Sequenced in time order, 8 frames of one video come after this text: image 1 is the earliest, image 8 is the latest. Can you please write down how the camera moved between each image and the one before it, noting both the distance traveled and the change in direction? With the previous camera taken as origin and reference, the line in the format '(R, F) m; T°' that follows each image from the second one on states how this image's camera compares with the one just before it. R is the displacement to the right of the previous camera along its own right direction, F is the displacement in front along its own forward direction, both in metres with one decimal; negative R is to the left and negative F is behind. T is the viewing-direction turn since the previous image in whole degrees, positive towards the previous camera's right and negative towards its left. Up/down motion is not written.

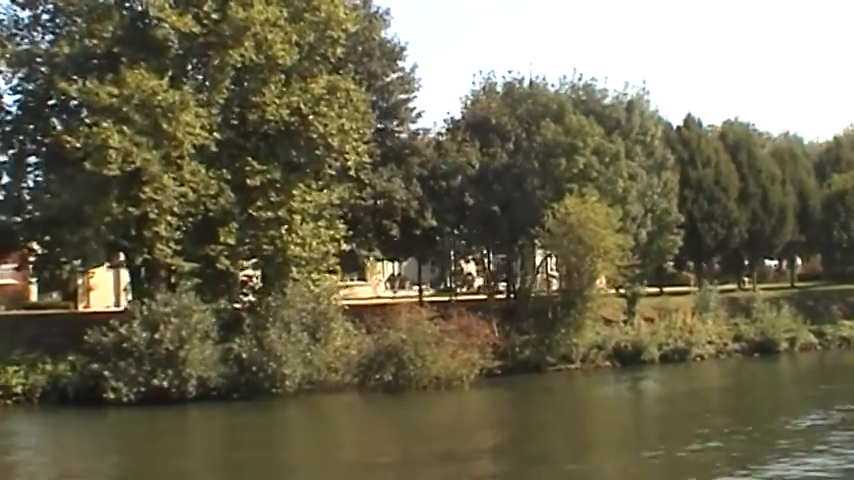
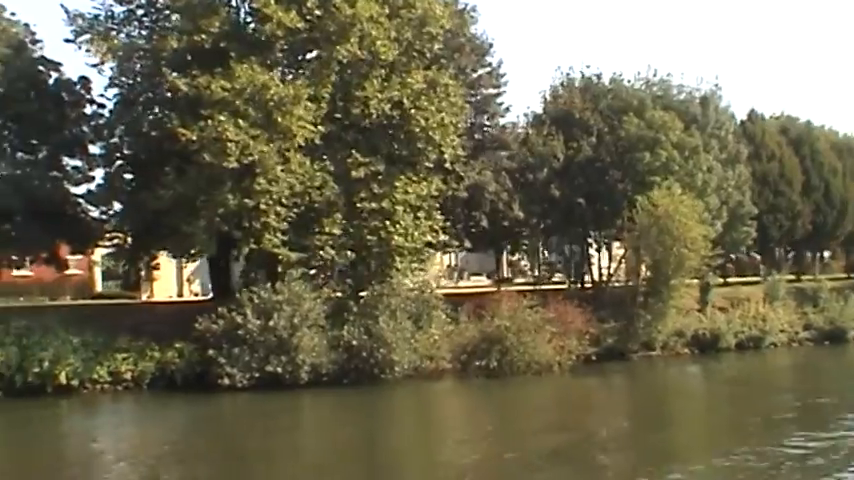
(-2.2, -0.7) m; +2°
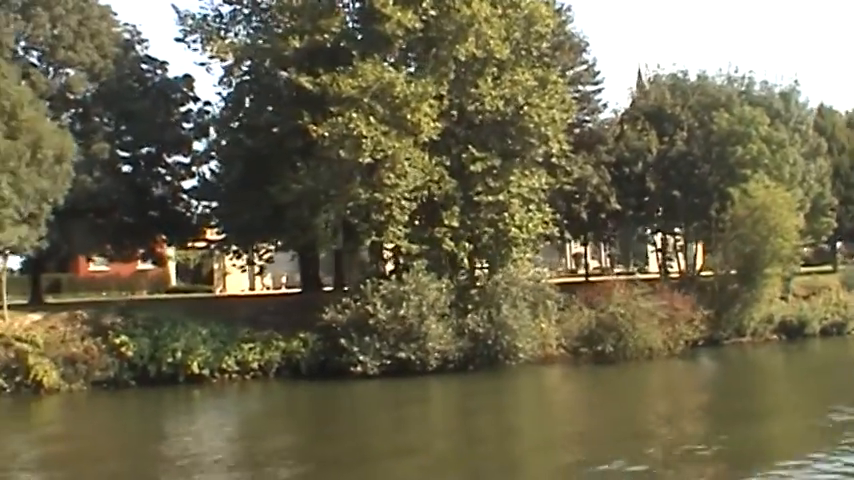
(-2.8, -0.9) m; +2°
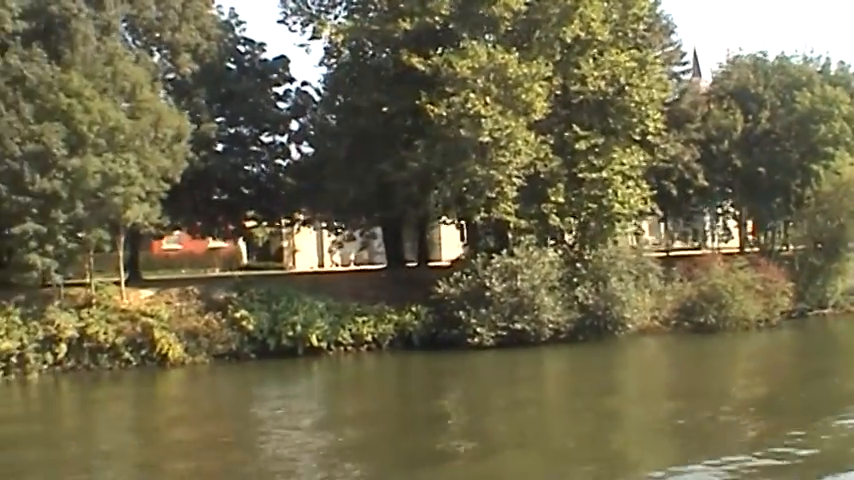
(-2.5, -0.8) m; +2°
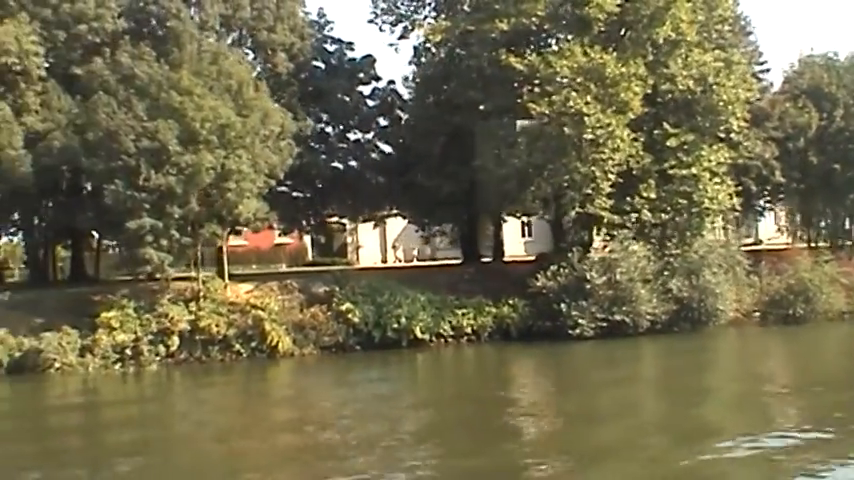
(-2.3, -0.7) m; +1°
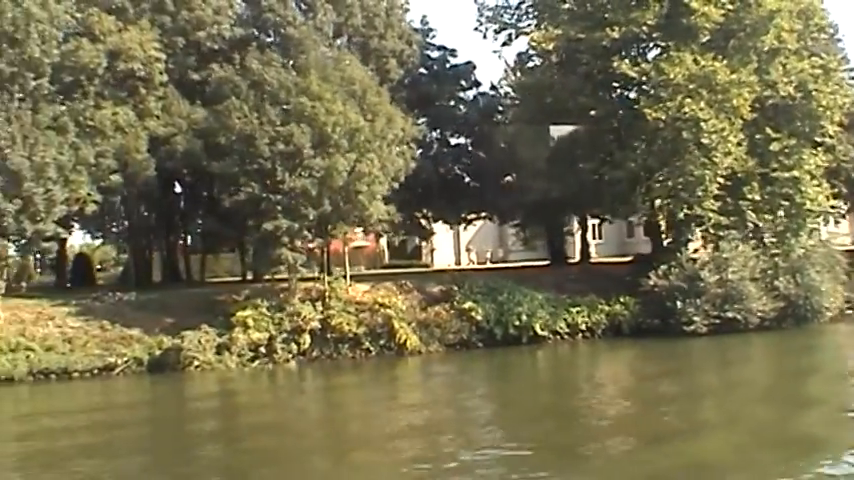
(-2.9, -0.8) m; +2°
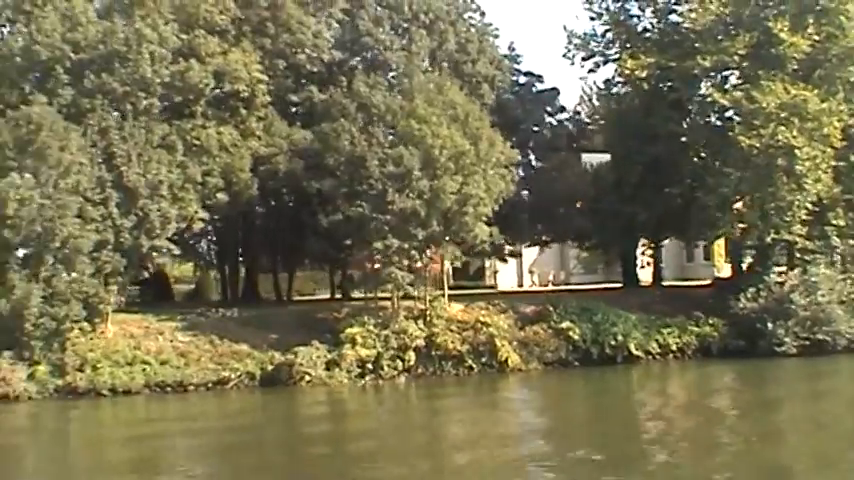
(-2.3, -0.6) m; +1°
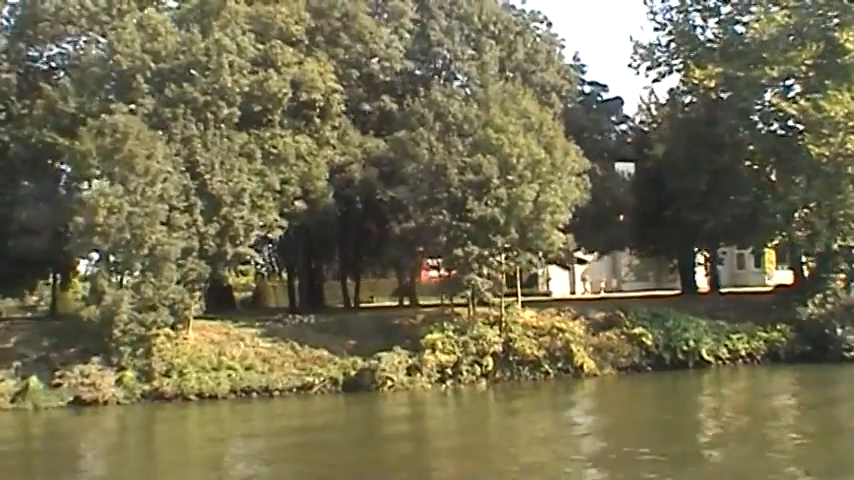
(-1.4, -0.4) m; 0°
